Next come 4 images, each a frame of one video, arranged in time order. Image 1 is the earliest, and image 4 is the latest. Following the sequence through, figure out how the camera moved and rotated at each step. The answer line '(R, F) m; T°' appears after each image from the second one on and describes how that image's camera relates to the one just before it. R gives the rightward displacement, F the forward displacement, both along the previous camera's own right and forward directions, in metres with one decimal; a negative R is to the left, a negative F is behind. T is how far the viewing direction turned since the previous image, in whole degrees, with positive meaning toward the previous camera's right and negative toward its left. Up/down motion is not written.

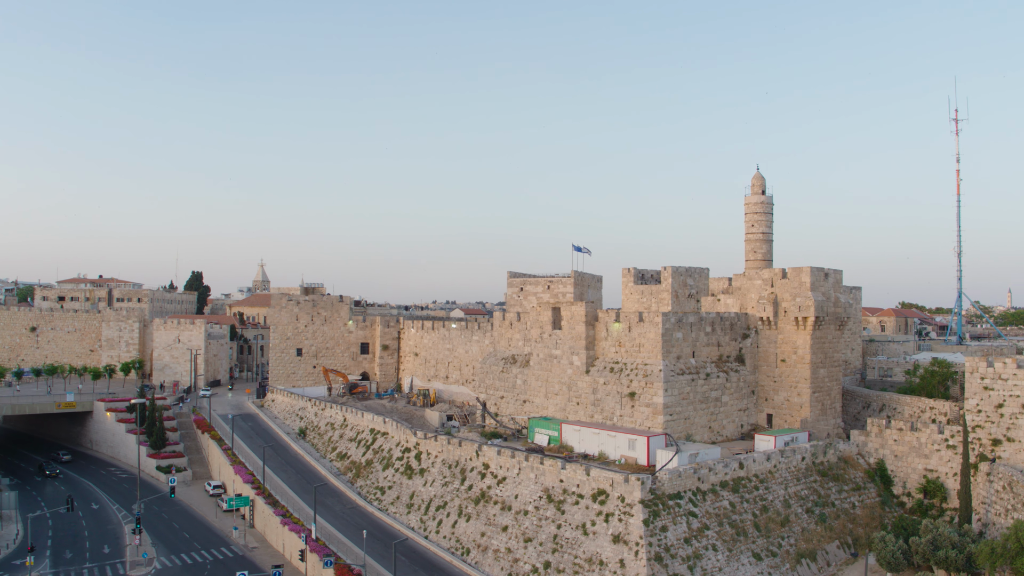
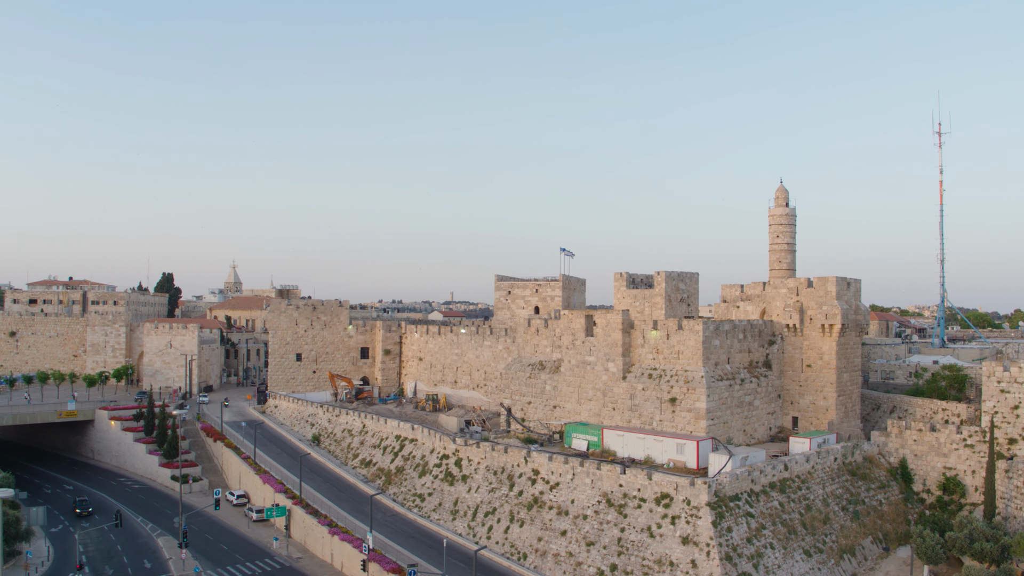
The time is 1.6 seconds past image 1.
(-4.3, -0.5) m; +4°
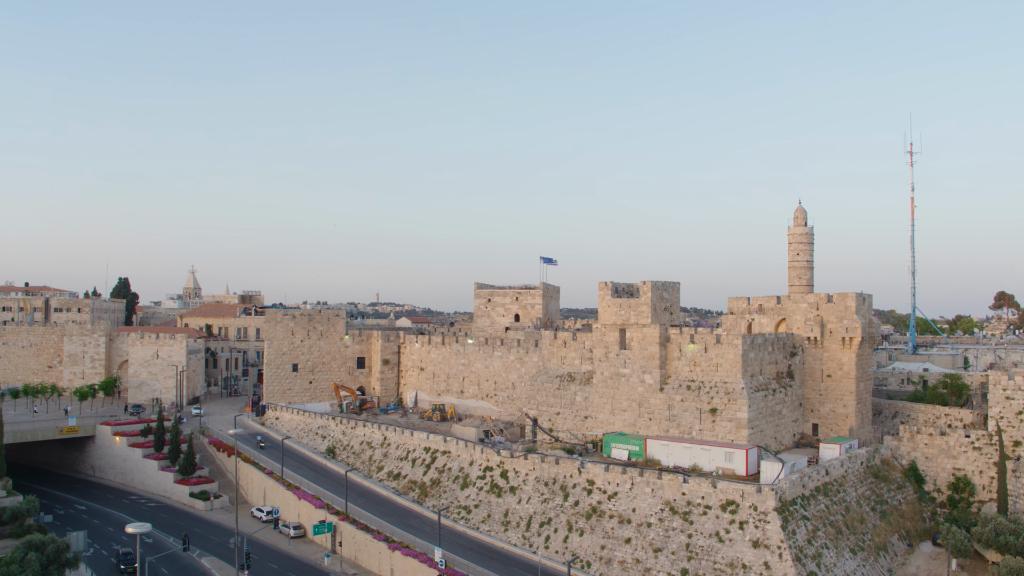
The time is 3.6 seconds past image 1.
(-5.5, -0.6) m; +6°
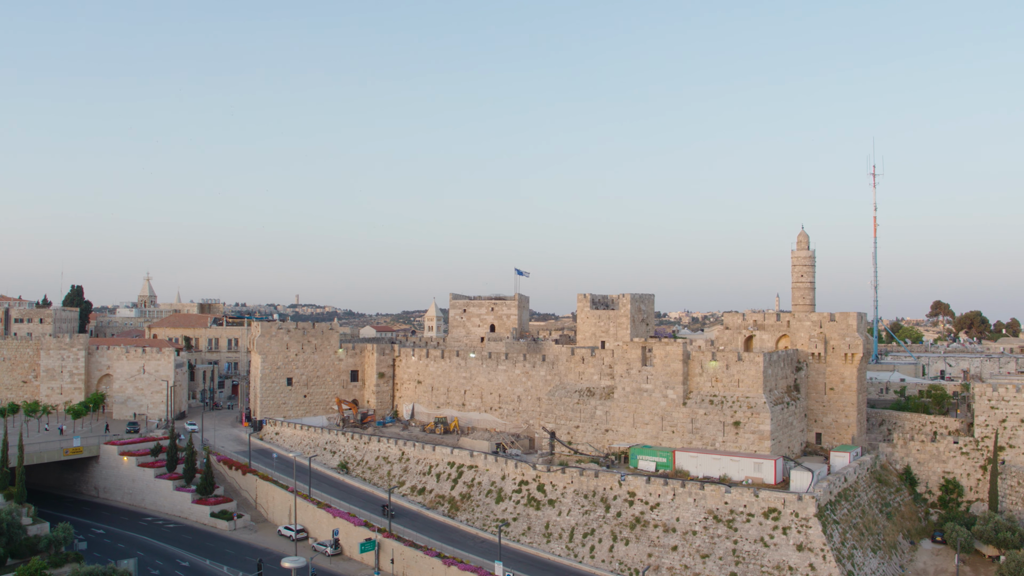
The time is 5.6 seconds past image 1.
(-5.5, -1.0) m; +6°
